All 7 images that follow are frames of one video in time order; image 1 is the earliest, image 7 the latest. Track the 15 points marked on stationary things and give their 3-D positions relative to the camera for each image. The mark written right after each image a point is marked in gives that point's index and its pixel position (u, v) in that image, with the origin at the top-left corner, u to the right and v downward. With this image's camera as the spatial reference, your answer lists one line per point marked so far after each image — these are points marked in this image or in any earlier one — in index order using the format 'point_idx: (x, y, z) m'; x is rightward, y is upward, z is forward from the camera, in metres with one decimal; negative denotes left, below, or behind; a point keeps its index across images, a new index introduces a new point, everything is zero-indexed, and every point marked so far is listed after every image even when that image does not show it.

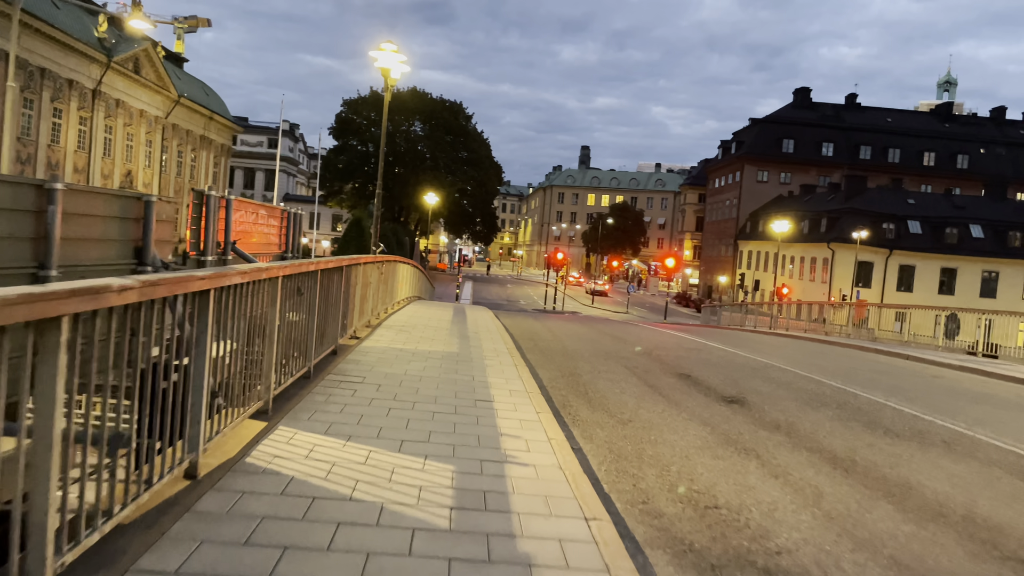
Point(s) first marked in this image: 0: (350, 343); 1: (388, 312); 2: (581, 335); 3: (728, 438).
0: (-2.4, -0.8, +11.3) m
1: (-2.8, -0.6, +17.4) m
2: (+1.6, -1.1, +18.9) m
3: (+2.2, -1.5, +7.7) m
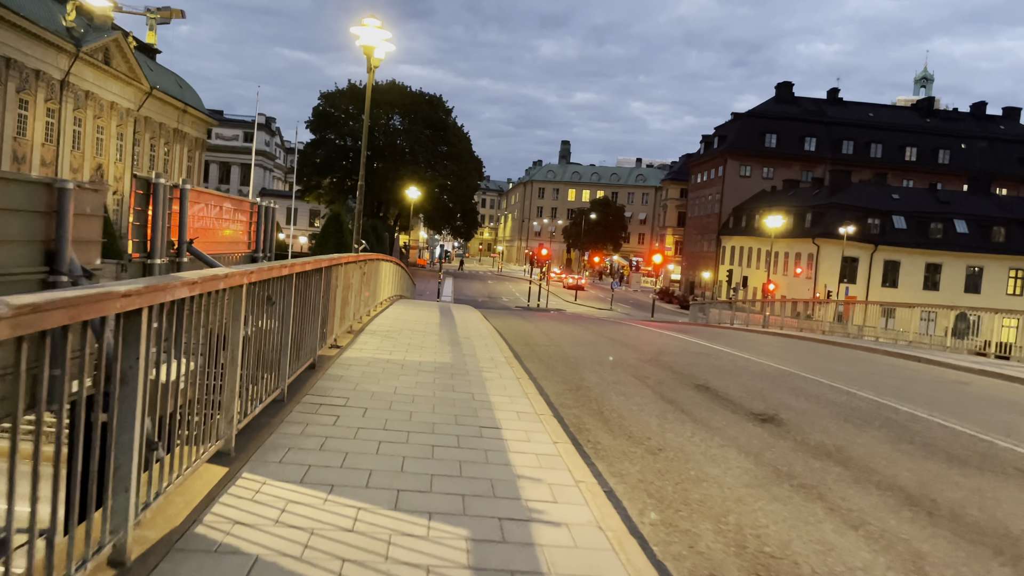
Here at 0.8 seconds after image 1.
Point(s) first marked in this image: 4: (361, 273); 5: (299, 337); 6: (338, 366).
0: (-2.4, -0.9, +10.1) m
1: (-3.0, -0.6, +16.2) m
2: (+1.4, -1.1, +17.7) m
3: (+2.3, -1.6, +6.6) m
4: (-2.7, +0.3, +13.6) m
5: (-2.2, -0.5, +8.1) m
6: (-2.1, -1.0, +9.5) m
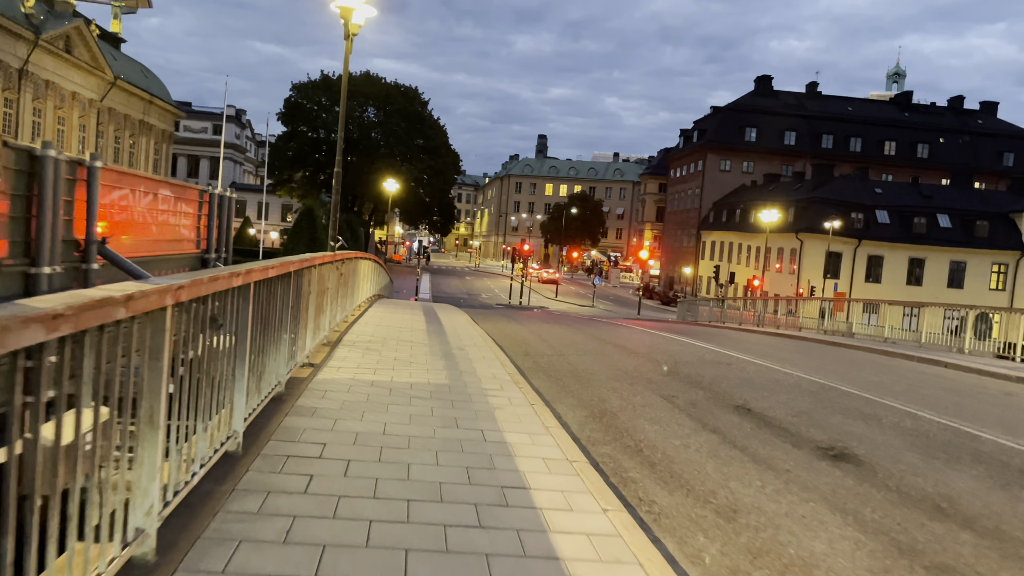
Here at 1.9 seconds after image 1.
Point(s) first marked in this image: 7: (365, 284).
0: (-2.3, -0.9, +8.3) m
1: (-3.0, -0.6, +14.4) m
2: (+1.3, -1.1, +16.1) m
3: (+2.5, -1.7, +5.0) m
4: (-2.7, +0.2, +11.8) m
5: (-2.1, -0.6, +6.3) m
6: (-2.0, -1.1, +7.7) m
7: (-3.7, +0.1, +19.4) m
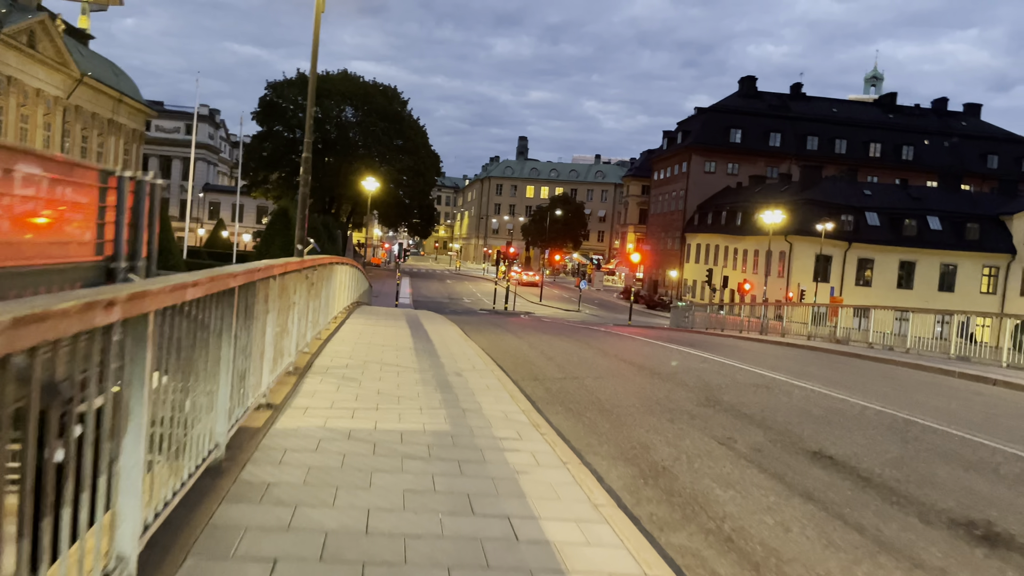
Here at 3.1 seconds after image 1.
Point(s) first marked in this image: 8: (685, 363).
0: (-2.1, -1.1, +6.2) m
1: (-3.0, -0.8, +12.3) m
2: (+1.3, -1.3, +14.1) m
3: (+2.8, -1.8, +3.0) m
4: (-2.6, +0.1, +9.7) m
5: (-1.8, -0.8, +4.2) m
6: (-1.8, -1.2, +5.7) m
7: (-3.8, -0.1, +17.3) m
8: (+3.2, -1.4, +14.4) m
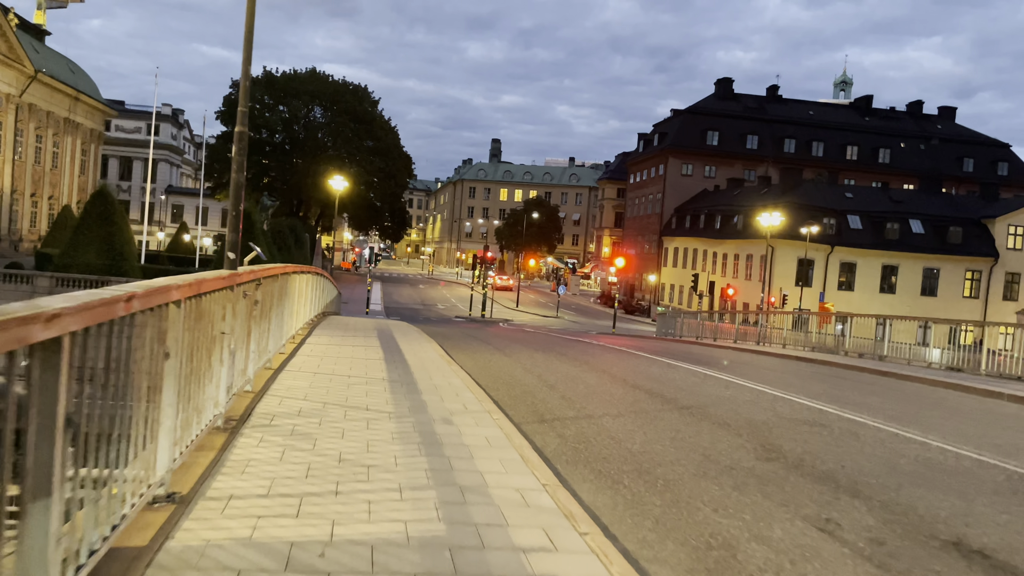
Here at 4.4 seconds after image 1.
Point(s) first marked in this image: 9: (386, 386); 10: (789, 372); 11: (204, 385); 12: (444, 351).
0: (-1.9, -1.3, +3.9) m
1: (-3.1, -1.0, +9.9) m
2: (+1.1, -1.5, +11.9) m
3: (+3.1, -1.9, +0.9) m
4: (-2.5, -0.1, +7.4) m
5: (-1.6, -0.9, +1.9) m
6: (-1.6, -1.4, +3.4) m
7: (-4.1, -0.3, +15.0) m
8: (+3.1, -1.6, +12.3) m
9: (-1.5, -1.3, +9.6) m
10: (+6.5, -2.0, +17.4) m
11: (-2.2, -0.7, +5.5) m
12: (-1.3, -1.3, +15.4) m
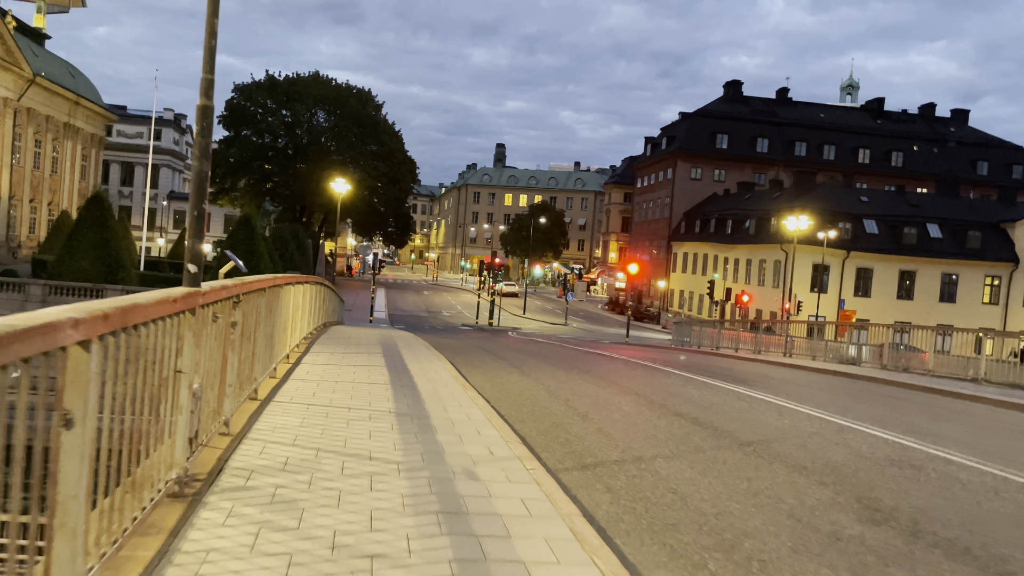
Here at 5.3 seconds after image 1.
0: (-1.6, -1.4, +2.4) m
1: (-2.7, -1.2, +8.4) m
2: (+1.5, -1.7, +10.4) m
3: (+3.4, -2.0, -0.6) m
4: (-2.2, -0.3, +5.9) m
5: (-1.3, -1.0, +0.4) m
6: (-1.3, -1.5, +1.9) m
7: (-3.7, -0.5, +13.5) m
8: (+3.5, -1.8, +10.8) m
9: (-1.2, -1.5, +8.1) m
10: (+6.8, -2.2, +15.8) m
11: (-1.9, -0.9, +4.0) m
12: (-1.0, -1.5, +14.0) m
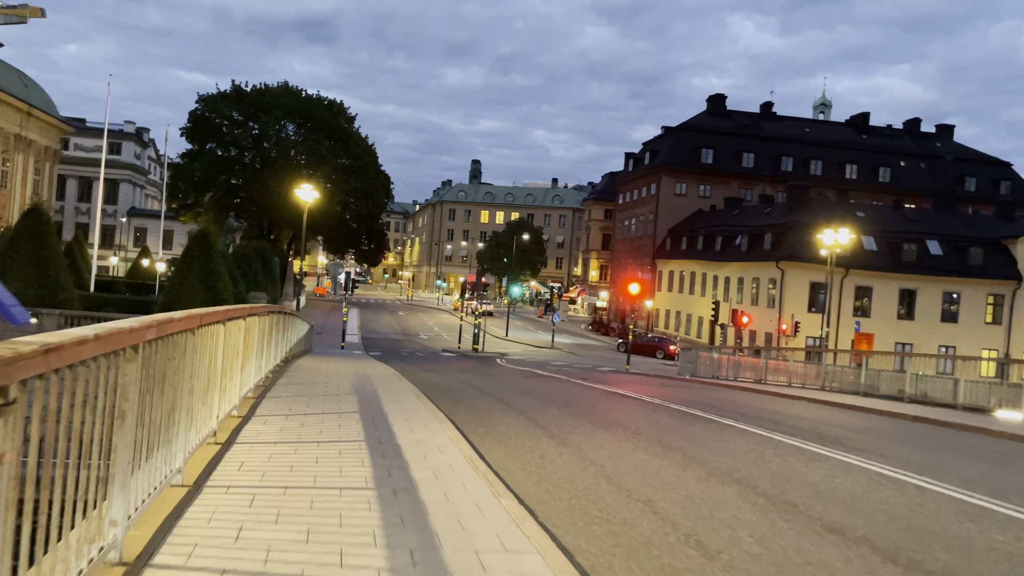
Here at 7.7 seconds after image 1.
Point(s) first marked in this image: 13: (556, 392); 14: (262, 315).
0: (-0.9, -1.6, -1.4) m
1: (-2.2, -1.5, +4.5) m
2: (+2.0, -2.0, +6.6) m
3: (+4.2, -2.1, -4.3) m
4: (-1.6, -0.5, +2.1) m
5: (-0.5, -1.2, -3.4) m
6: (-0.5, -1.7, -2.0) m
7: (-3.3, -1.0, +9.6) m
8: (+3.9, -2.1, +7.1) m
9: (-0.6, -1.8, +4.2) m
10: (+7.1, -2.7, +12.2) m
11: (-1.2, -1.1, +0.1) m
12: (-0.6, -1.9, +10.1) m
13: (+1.3, -2.5, +18.6) m
14: (-3.7, -0.4, +11.3) m
